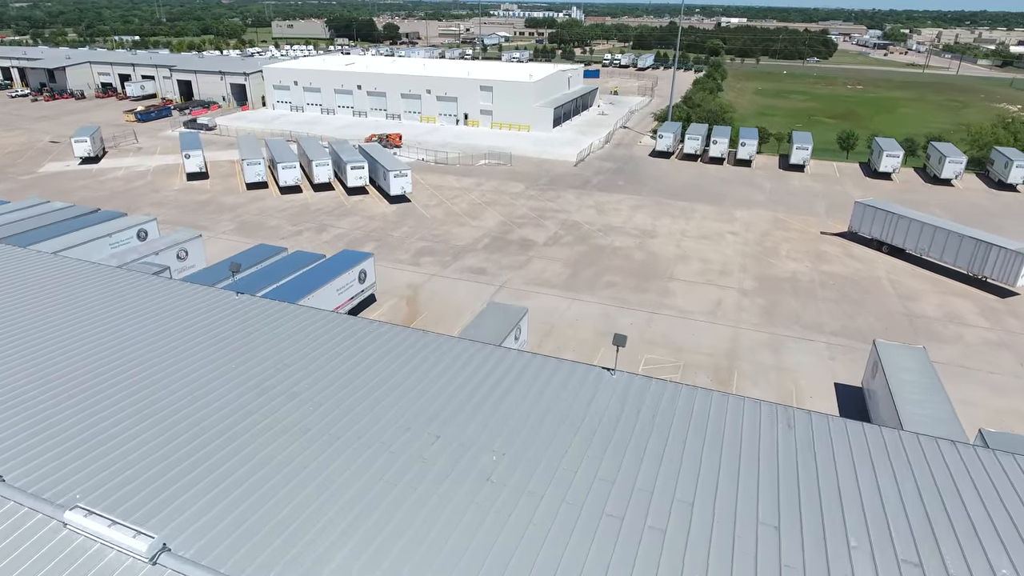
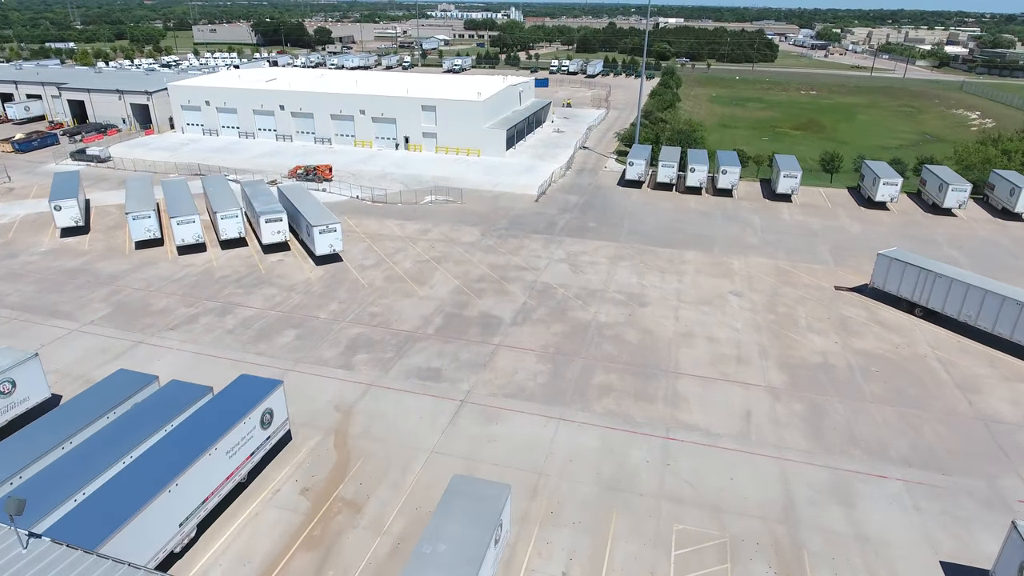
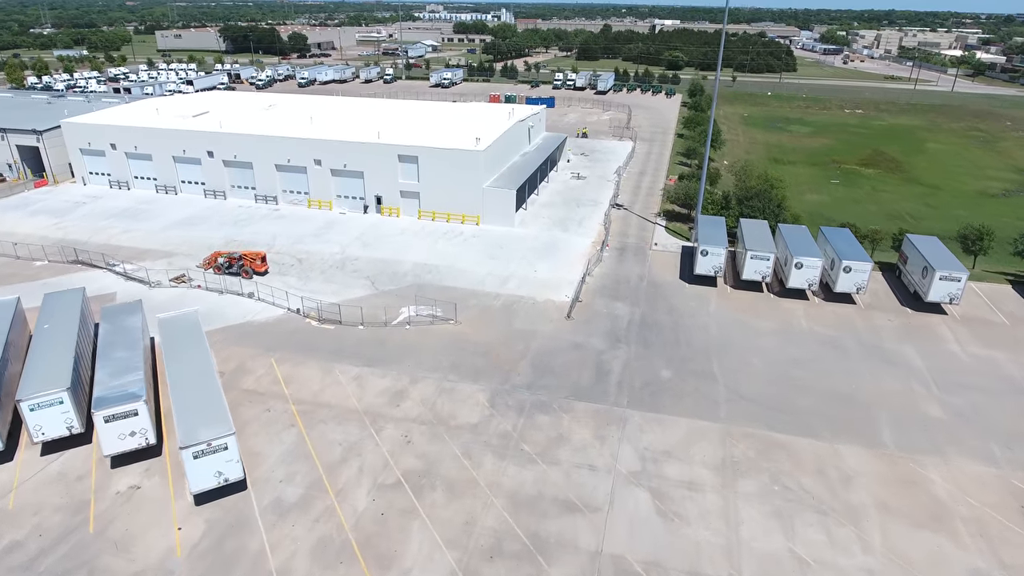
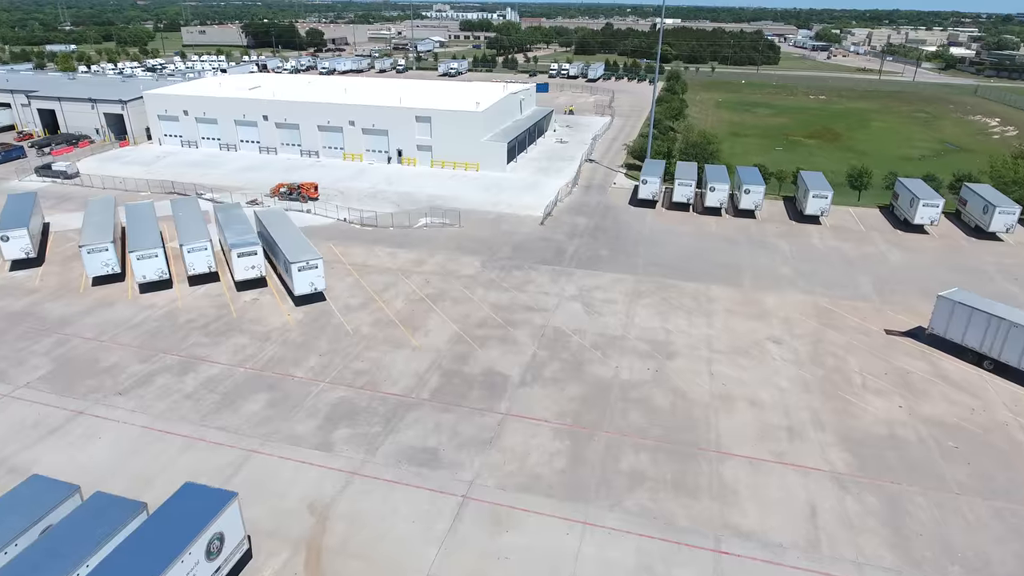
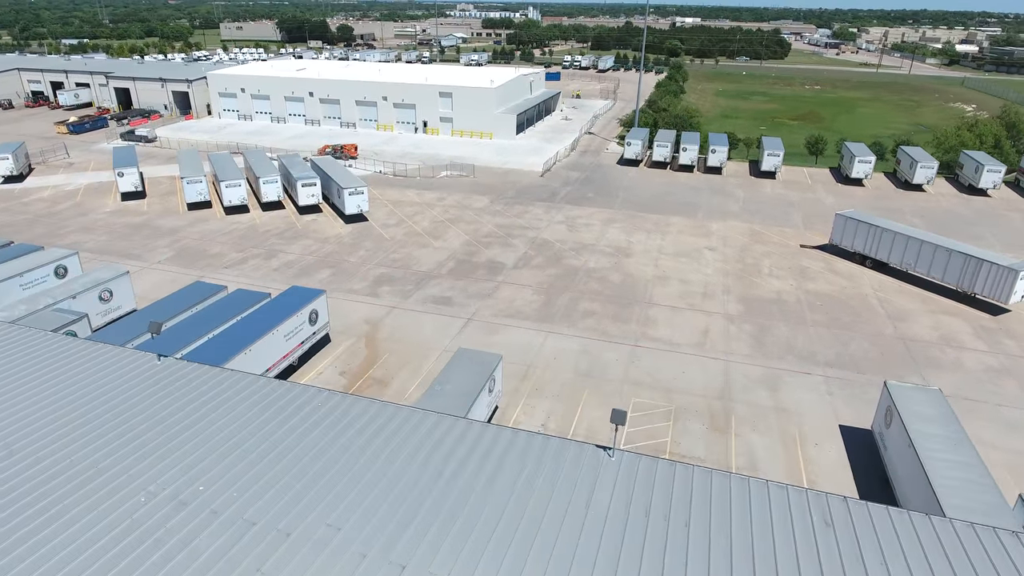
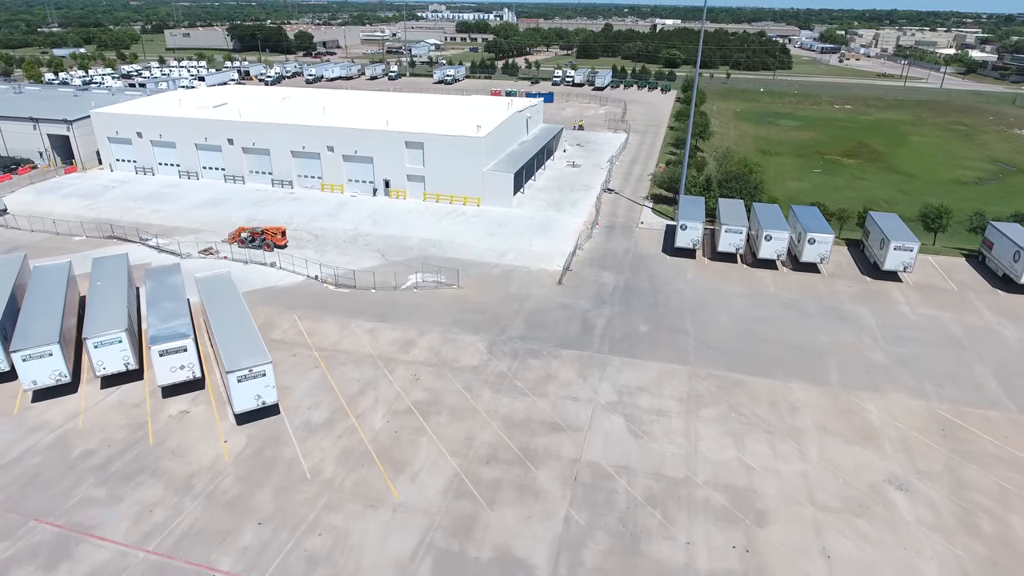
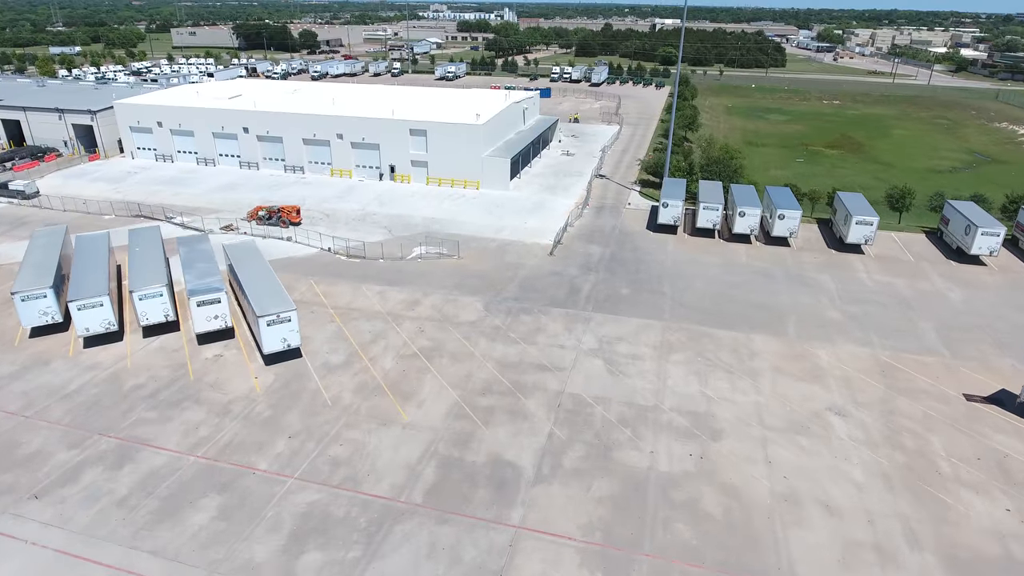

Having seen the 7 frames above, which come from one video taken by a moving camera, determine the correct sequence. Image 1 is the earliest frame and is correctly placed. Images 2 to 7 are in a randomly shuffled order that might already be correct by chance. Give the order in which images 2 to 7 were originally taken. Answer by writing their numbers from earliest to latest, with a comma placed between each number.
5, 2, 4, 7, 6, 3
